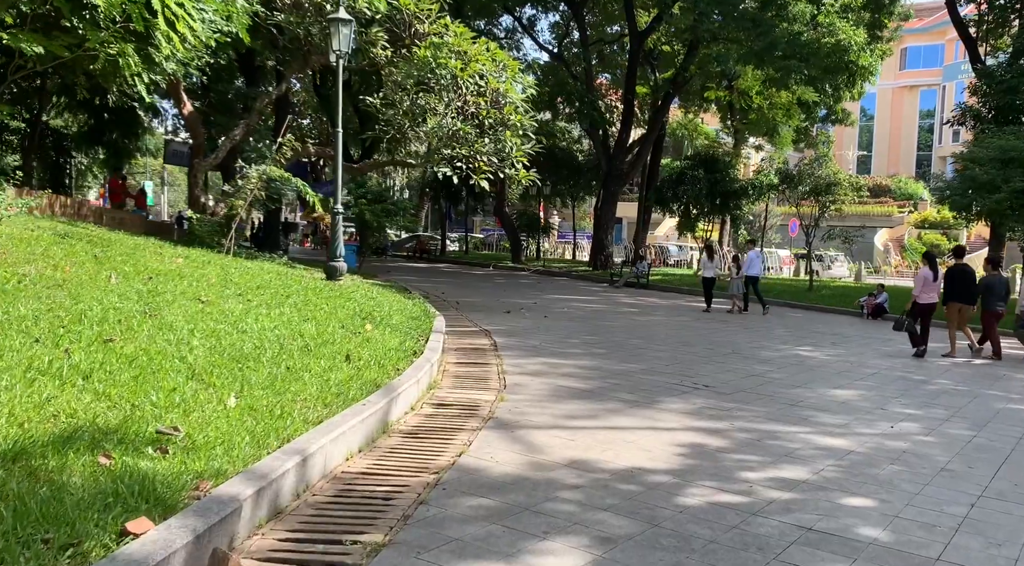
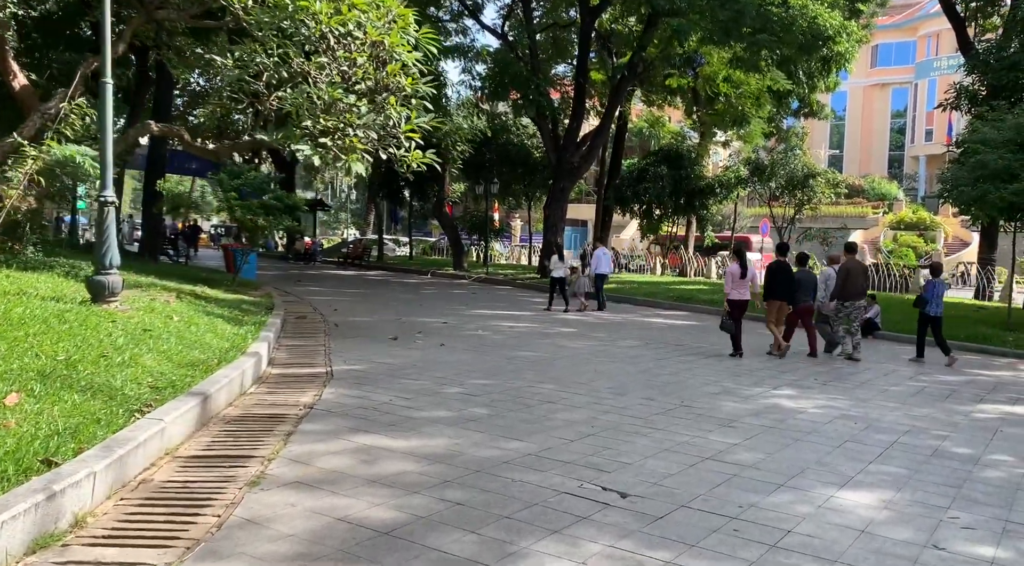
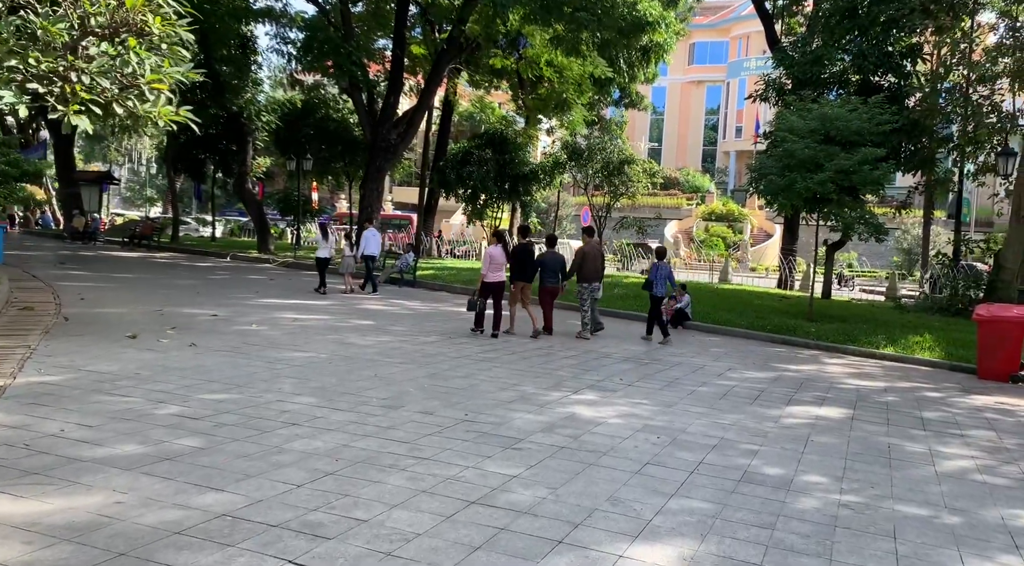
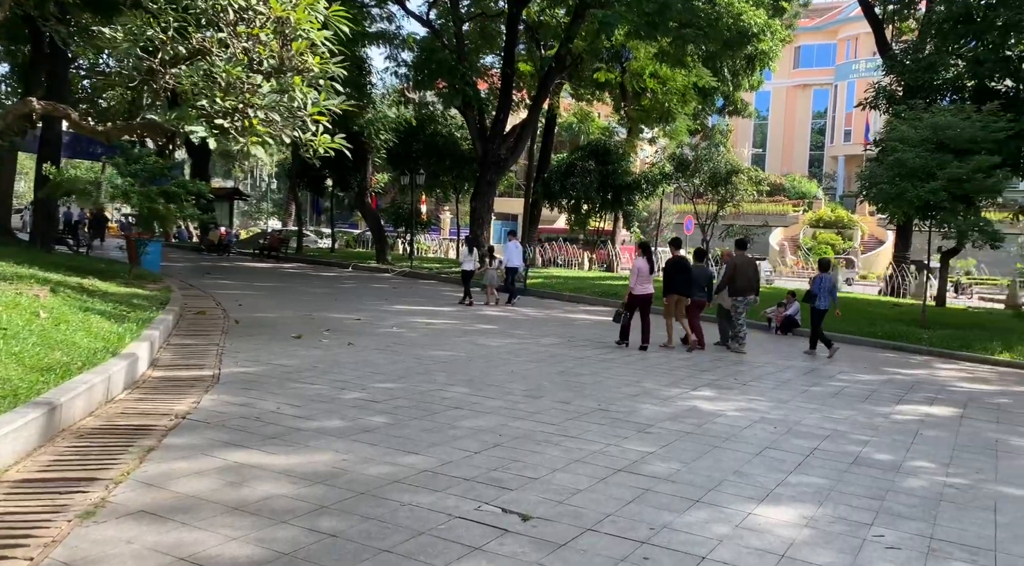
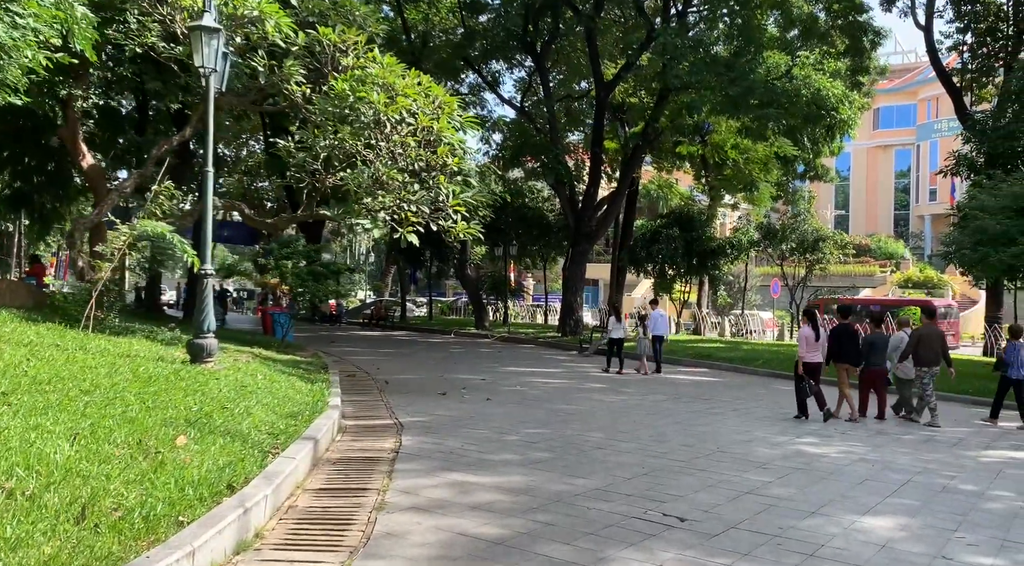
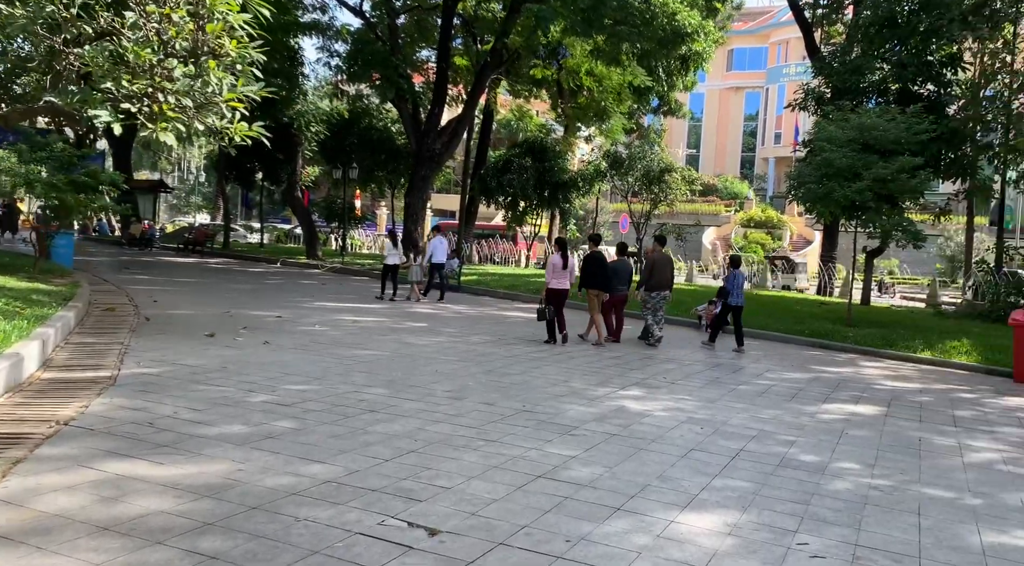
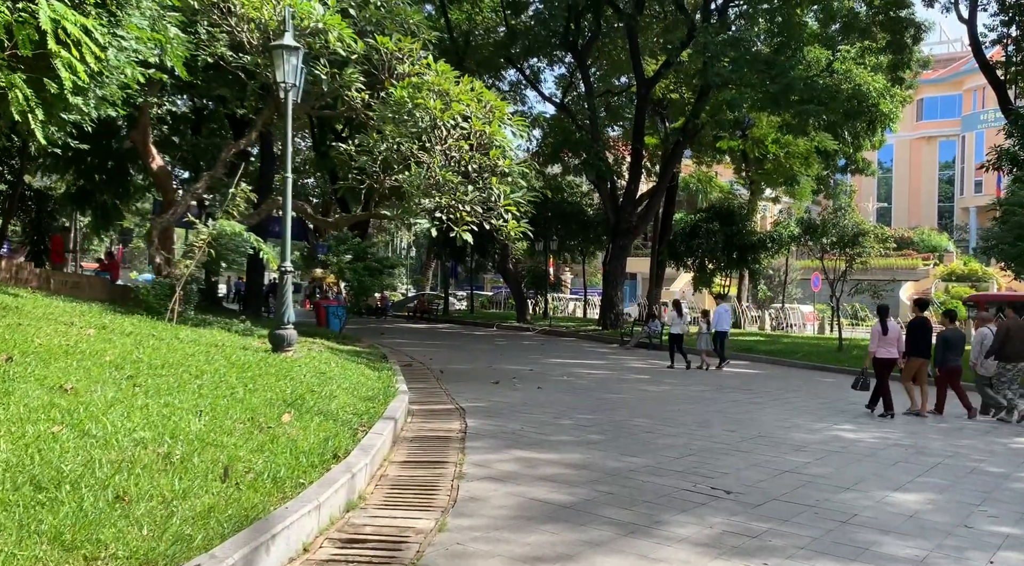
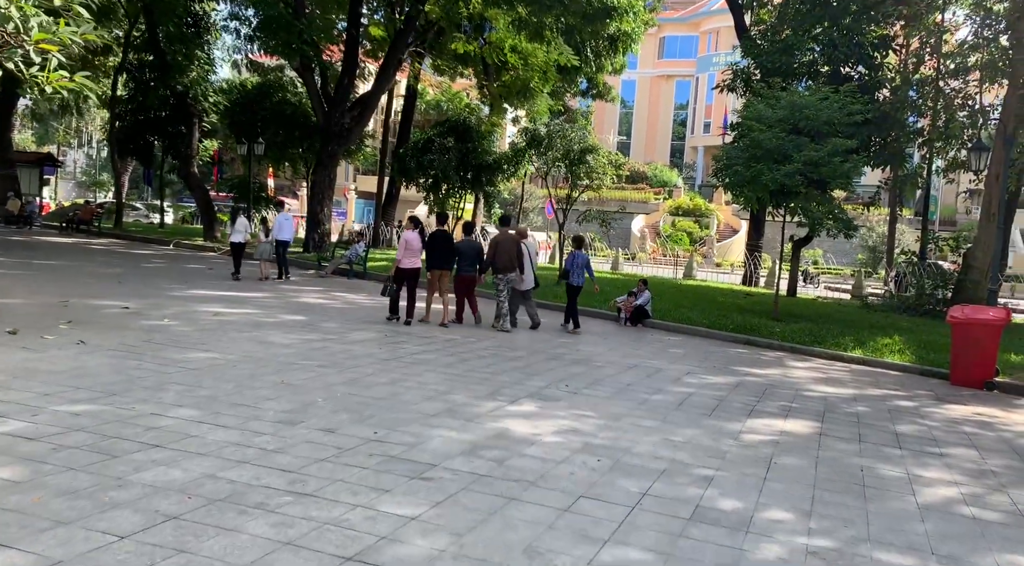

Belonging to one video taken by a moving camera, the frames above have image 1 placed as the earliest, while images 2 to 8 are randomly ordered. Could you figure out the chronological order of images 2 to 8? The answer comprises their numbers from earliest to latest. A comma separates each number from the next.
7, 5, 2, 4, 6, 3, 8
